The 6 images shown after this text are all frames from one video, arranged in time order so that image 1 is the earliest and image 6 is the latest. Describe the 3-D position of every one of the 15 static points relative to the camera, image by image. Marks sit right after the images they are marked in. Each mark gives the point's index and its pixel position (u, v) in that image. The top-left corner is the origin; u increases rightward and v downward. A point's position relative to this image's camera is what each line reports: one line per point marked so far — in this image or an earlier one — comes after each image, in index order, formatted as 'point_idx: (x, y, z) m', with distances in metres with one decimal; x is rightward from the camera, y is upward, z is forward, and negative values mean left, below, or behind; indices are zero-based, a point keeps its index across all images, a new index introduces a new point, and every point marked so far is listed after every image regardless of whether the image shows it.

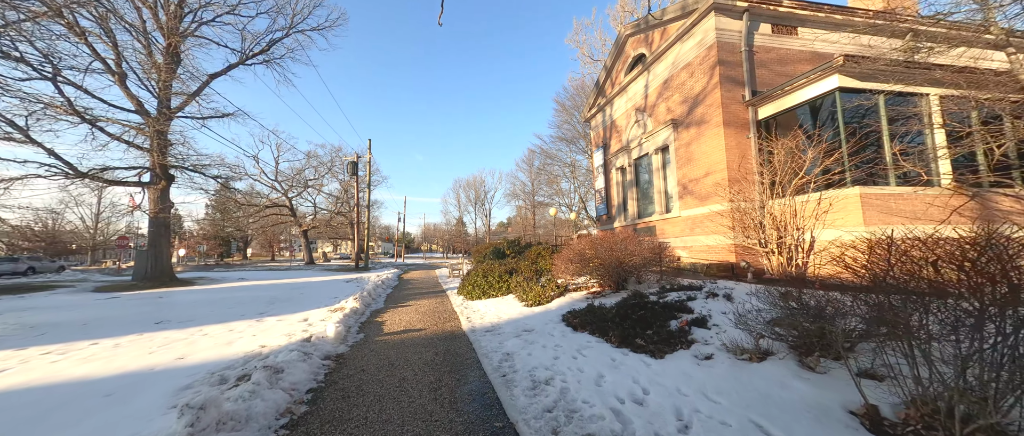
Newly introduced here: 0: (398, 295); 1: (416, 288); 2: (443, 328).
0: (-3.7, -2.6, +10.9) m
1: (-3.9, -2.8, +13.4) m
2: (-1.3, -2.1, +6.3) m
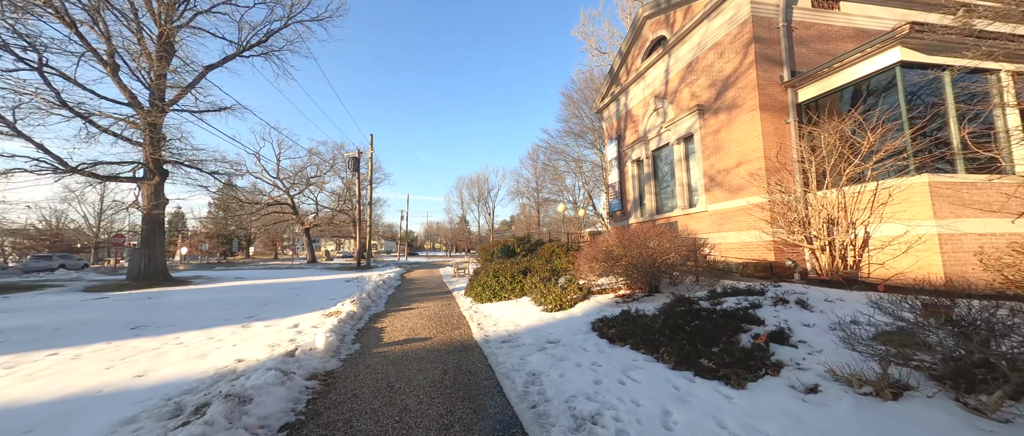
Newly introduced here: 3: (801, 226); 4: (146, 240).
0: (-3.4, -2.4, +10.1) m
1: (-3.5, -2.7, +12.6) m
2: (-1.0, -1.9, +5.5) m
3: (+6.0, -0.2, +7.0) m
4: (-20.2, -1.2, +18.3) m
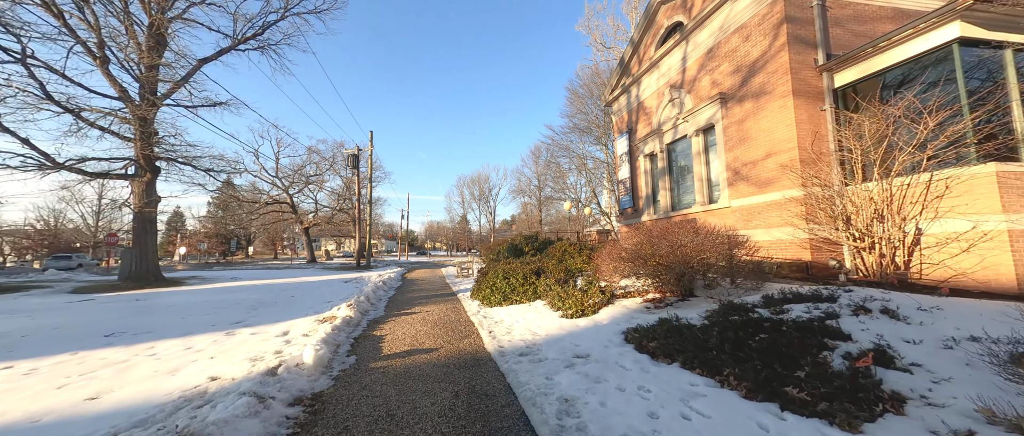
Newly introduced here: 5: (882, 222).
0: (-3.1, -2.3, +9.5) m
1: (-3.2, -2.6, +12.0) m
2: (-0.7, -1.9, +4.8) m
3: (+6.3, -0.1, +6.3) m
4: (-20.0, -1.2, +17.7) m
5: (+6.7, -0.1, +6.0) m
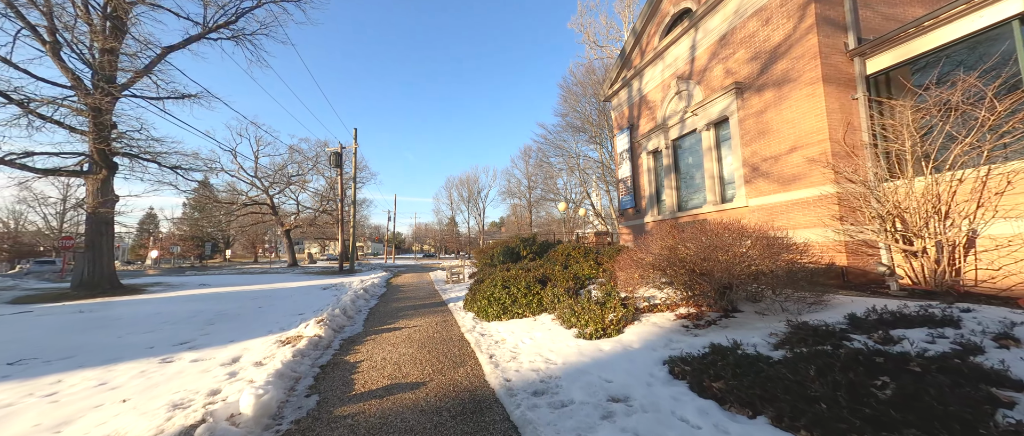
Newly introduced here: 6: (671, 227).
0: (-3.2, -2.3, +8.4) m
1: (-3.4, -2.6, +10.9) m
2: (-0.7, -1.8, +3.8) m
3: (+6.3, -0.1, +5.5) m
4: (-20.3, -1.2, +16.0) m
5: (+6.7, -0.1, +5.3) m
6: (+2.6, -0.1, +5.4) m
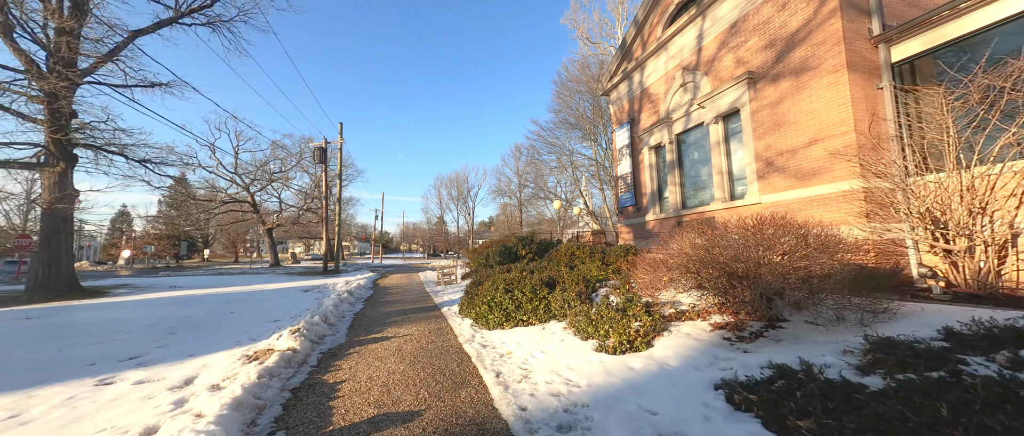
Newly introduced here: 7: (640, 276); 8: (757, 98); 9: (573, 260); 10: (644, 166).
0: (-3.2, -2.2, +7.6) m
1: (-3.5, -2.5, +10.1) m
2: (-0.5, -1.8, +3.1) m
3: (+6.4, 0.0, +5.1) m
4: (-20.6, -1.1, +14.7) m
5: (+6.8, 0.0, +4.9) m
6: (+2.7, -0.1, +4.8) m
7: (+1.8, -0.9, +4.9) m
8: (+5.9, +2.9, +8.1) m
9: (+1.4, -0.9, +7.5) m
10: (+4.8, +1.9, +12.2) m
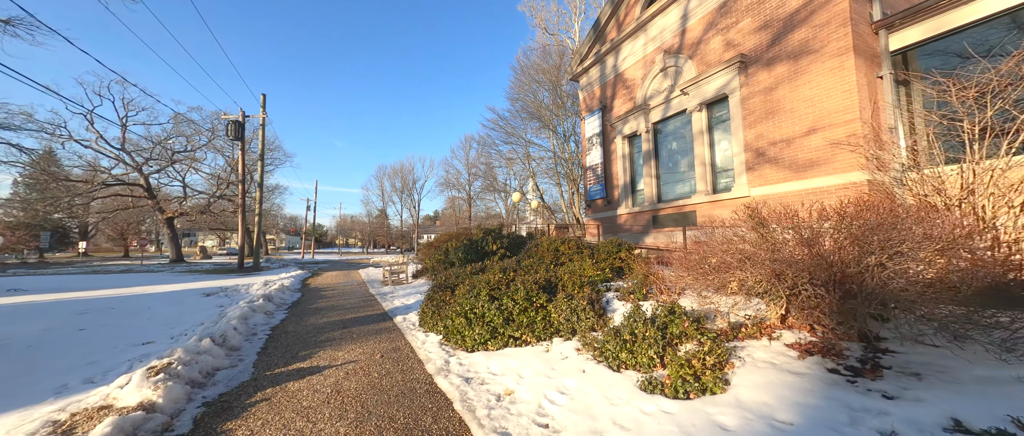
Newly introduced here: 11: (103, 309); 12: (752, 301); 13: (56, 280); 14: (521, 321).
0: (-3.7, -1.9, +5.7) m
1: (-4.4, -2.1, +8.1) m
2: (-0.3, -1.6, +1.7) m
3: (+6.2, +0.1, +4.7) m
4: (-21.9, -0.3, +9.9) m
5: (+6.7, +0.1, +4.6) m
6: (+2.6, +0.1, +3.9) m
7: (+1.8, -0.7, +3.8) m
8: (+5.3, +3.1, +7.5) m
9: (+0.9, -0.7, +6.3) m
10: (+3.6, +2.1, +11.5) m
11: (-10.4, -2.3, +8.4) m
12: (+2.2, -0.8, +3.3) m
13: (-23.5, -3.3, +17.2) m
14: (+0.1, -1.2, +4.0) m
